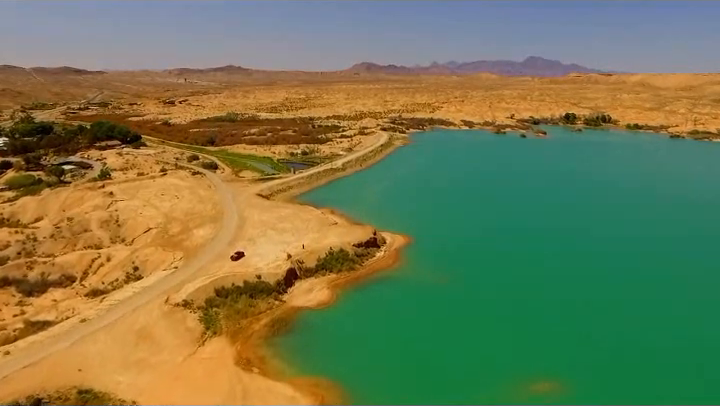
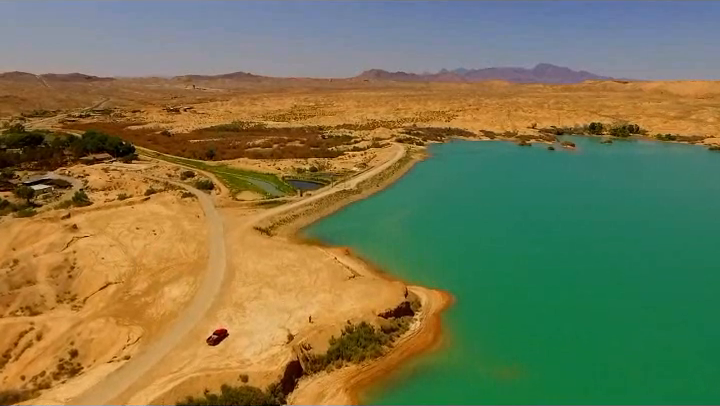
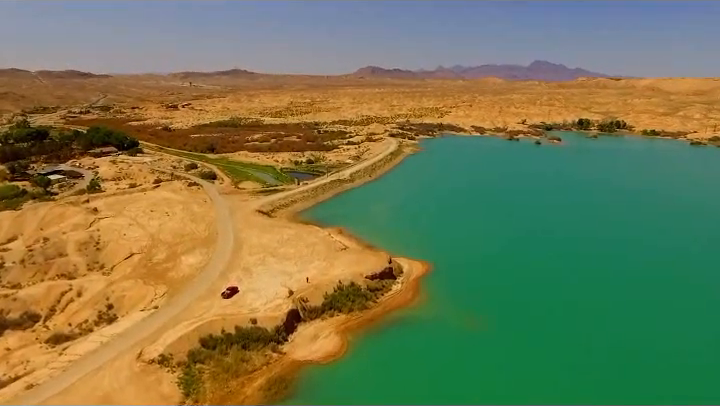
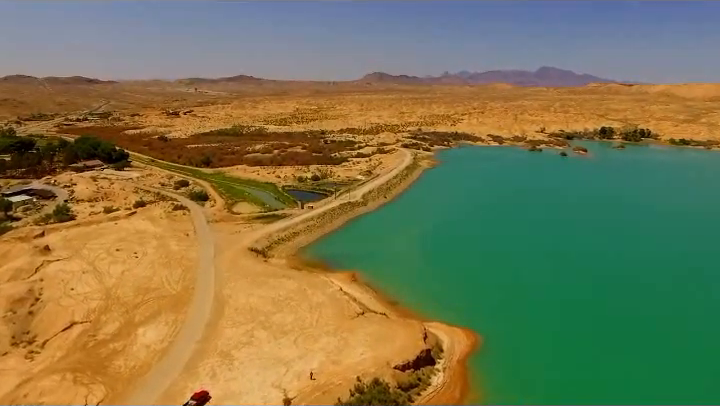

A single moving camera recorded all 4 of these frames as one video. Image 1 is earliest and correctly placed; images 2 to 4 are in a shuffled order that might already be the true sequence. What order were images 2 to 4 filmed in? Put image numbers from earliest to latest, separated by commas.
3, 2, 4
